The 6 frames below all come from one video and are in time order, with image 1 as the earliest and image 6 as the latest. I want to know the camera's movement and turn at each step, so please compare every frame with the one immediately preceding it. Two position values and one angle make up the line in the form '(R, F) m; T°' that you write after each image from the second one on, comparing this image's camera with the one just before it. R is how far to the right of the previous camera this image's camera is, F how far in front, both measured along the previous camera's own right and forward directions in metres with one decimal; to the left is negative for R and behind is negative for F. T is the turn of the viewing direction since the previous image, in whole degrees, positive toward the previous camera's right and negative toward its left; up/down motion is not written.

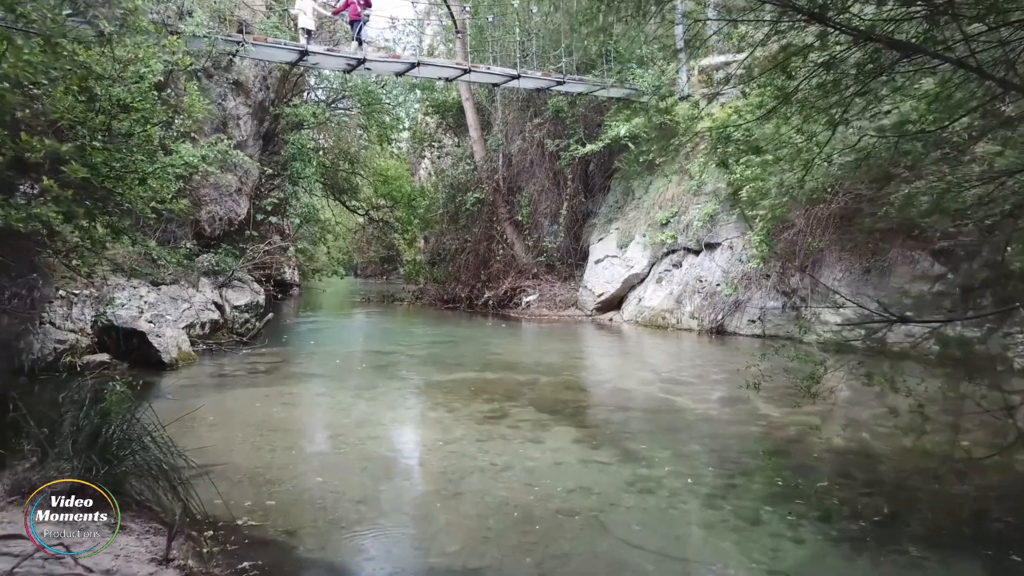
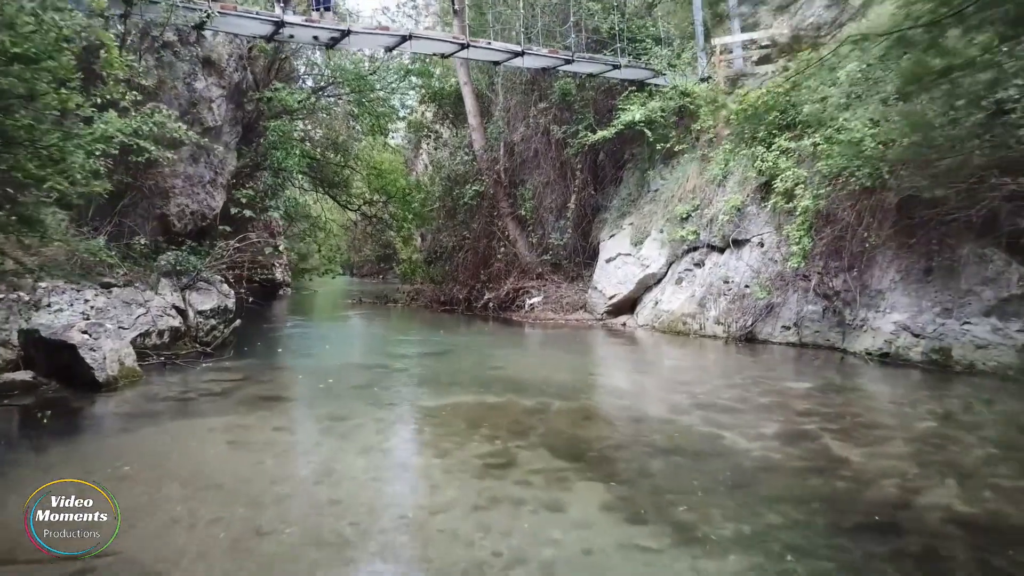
(-0.1, +1.1) m; 0°
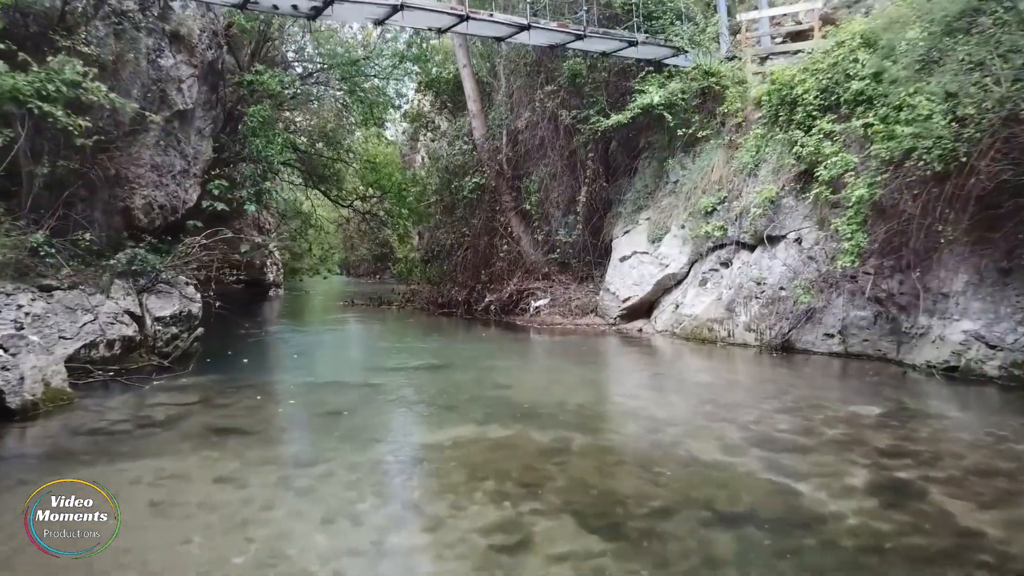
(-0.1, +1.0) m; 0°
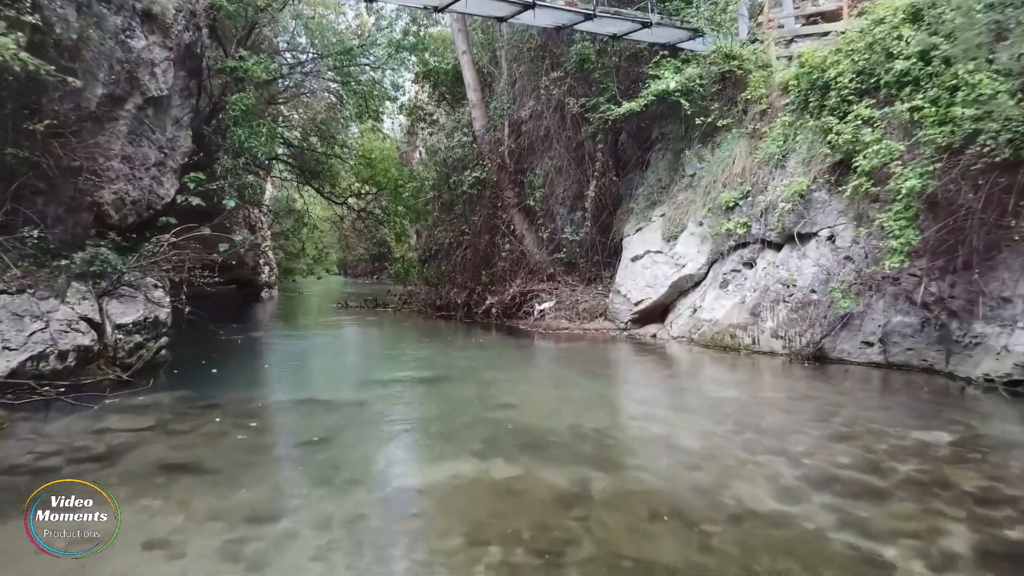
(0.0, +0.7) m; 0°
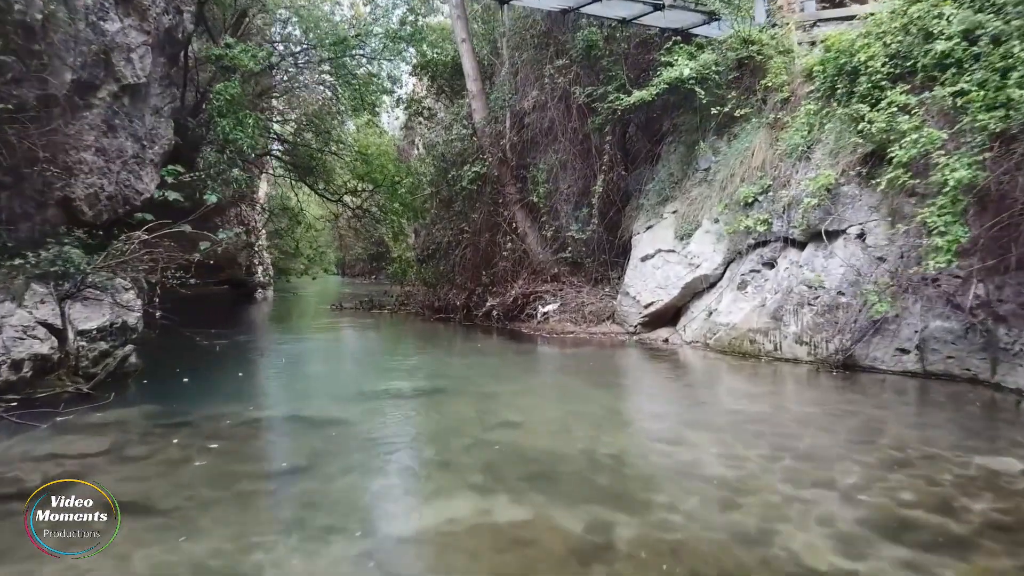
(0.0, +0.5) m; 0°
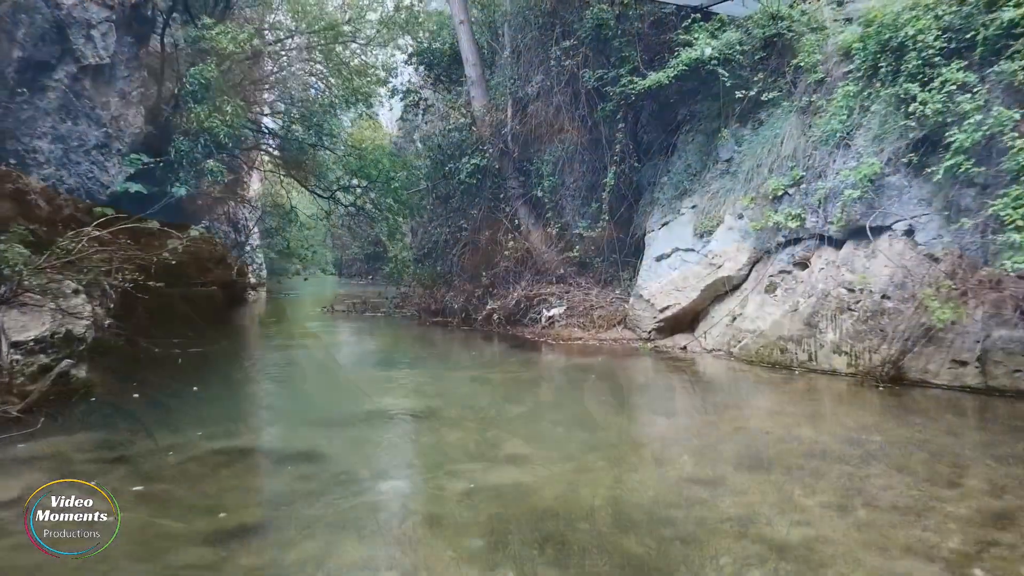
(0.0, +0.7) m; 0°
